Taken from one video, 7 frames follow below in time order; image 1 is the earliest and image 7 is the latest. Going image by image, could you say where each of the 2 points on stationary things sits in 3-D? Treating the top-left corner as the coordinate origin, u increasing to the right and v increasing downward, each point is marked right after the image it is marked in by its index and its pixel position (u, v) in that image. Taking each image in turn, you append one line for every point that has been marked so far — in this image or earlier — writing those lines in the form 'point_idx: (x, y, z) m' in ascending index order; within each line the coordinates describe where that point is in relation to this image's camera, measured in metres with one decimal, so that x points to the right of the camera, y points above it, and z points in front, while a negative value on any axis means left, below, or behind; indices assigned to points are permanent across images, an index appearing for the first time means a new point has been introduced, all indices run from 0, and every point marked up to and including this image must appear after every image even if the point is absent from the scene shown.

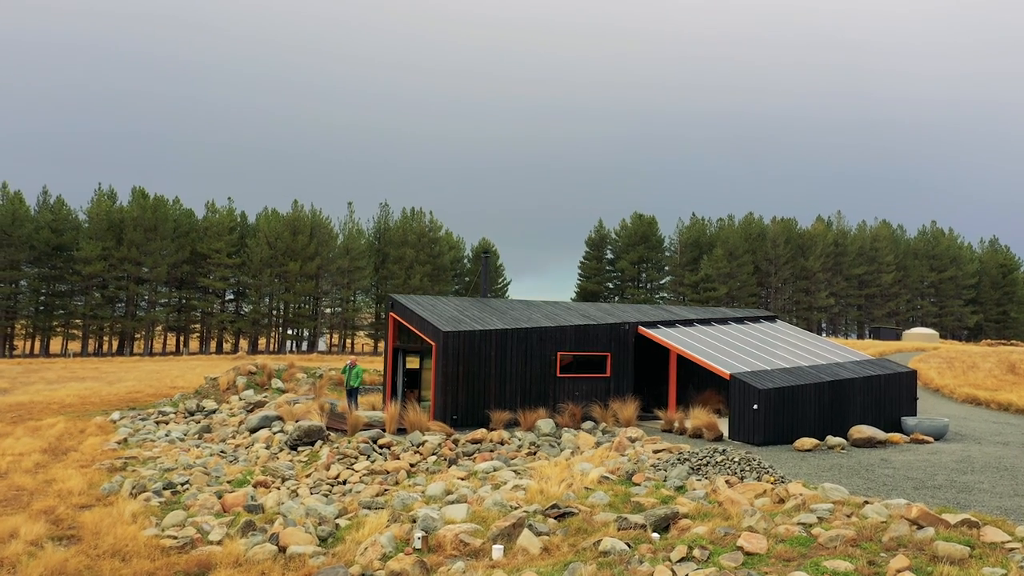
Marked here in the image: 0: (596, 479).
0: (+1.4, -3.1, +11.3) m
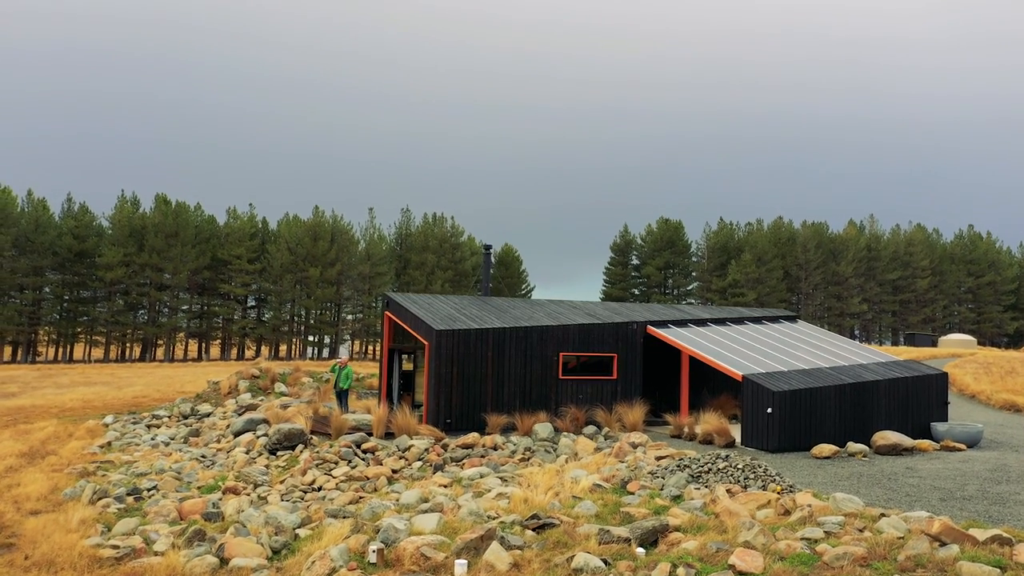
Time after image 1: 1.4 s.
0: (+1.1, -3.0, +10.4) m
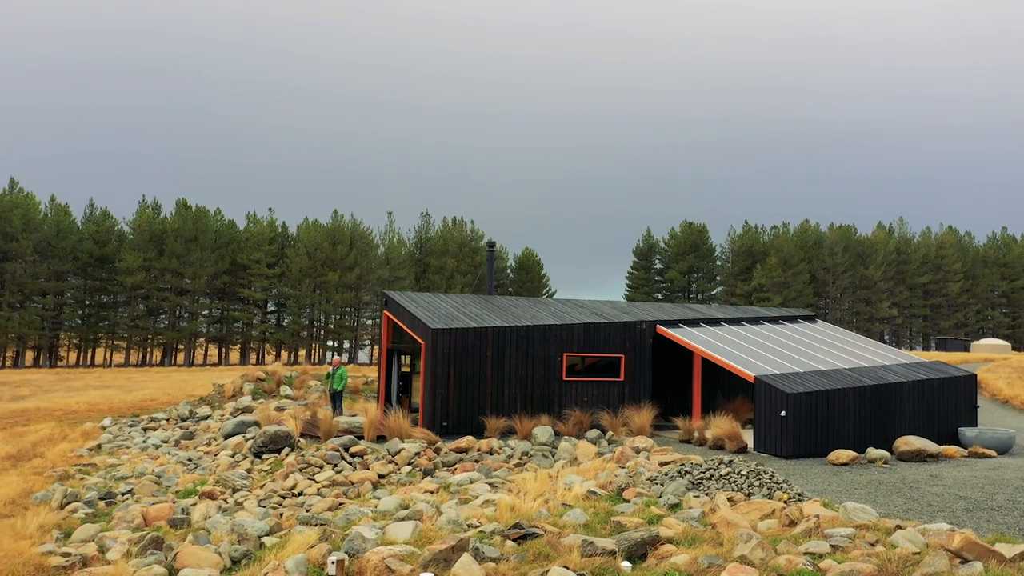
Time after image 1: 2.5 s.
0: (+1.0, -2.9, +9.8) m
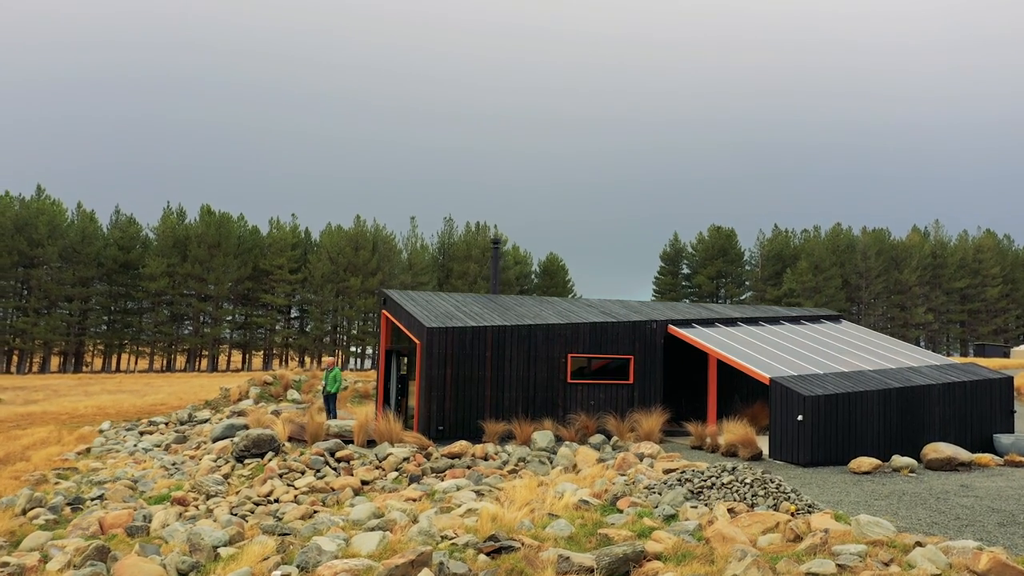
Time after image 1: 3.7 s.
0: (+0.8, -2.8, +9.0) m
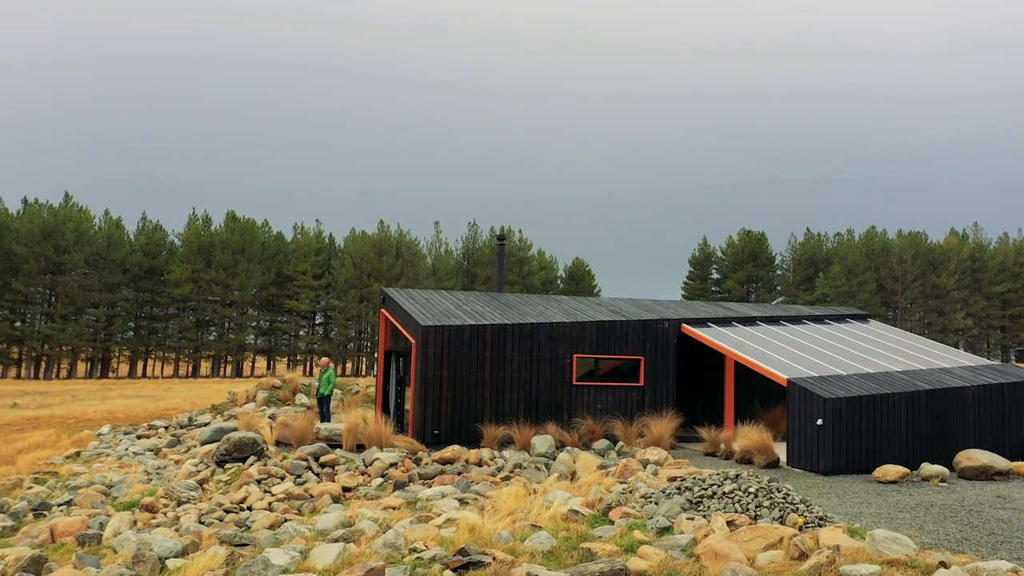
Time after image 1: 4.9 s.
0: (+0.5, -2.7, +8.3) m
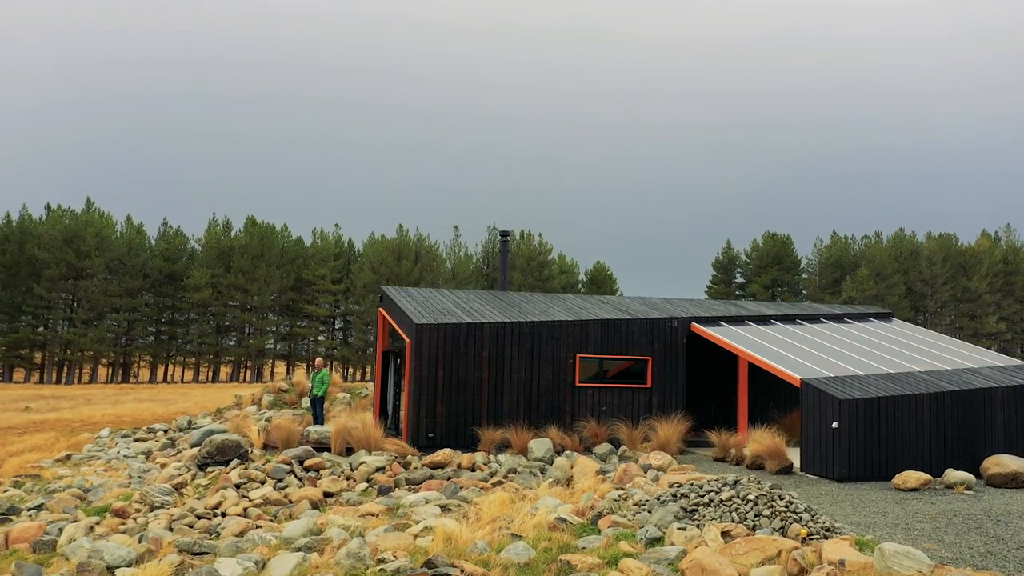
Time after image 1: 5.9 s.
0: (+0.3, -2.6, +7.7) m
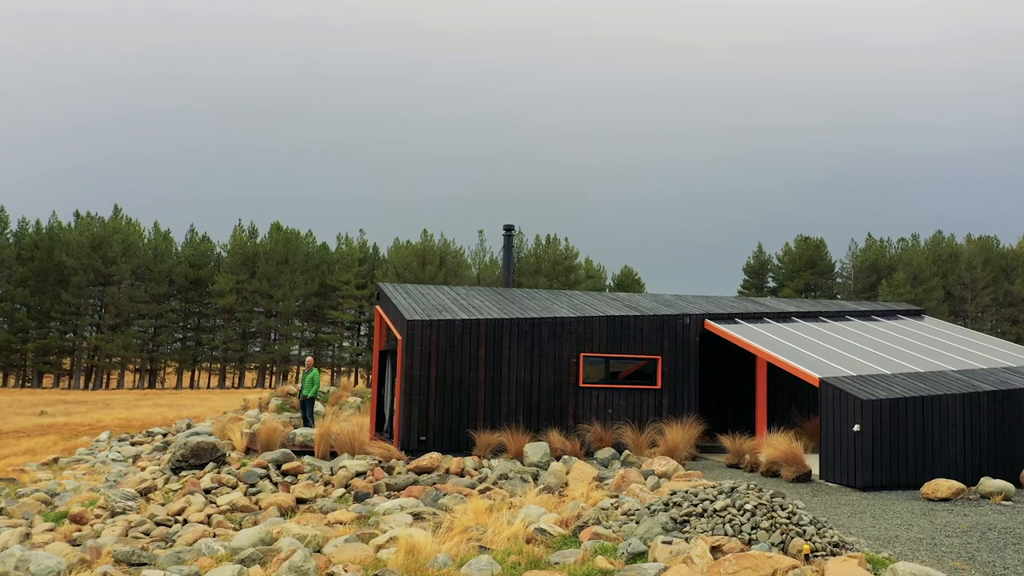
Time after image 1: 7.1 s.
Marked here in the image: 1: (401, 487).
0: (+0.1, -2.5, +7.0) m
1: (-1.5, -2.7, +9.5) m
